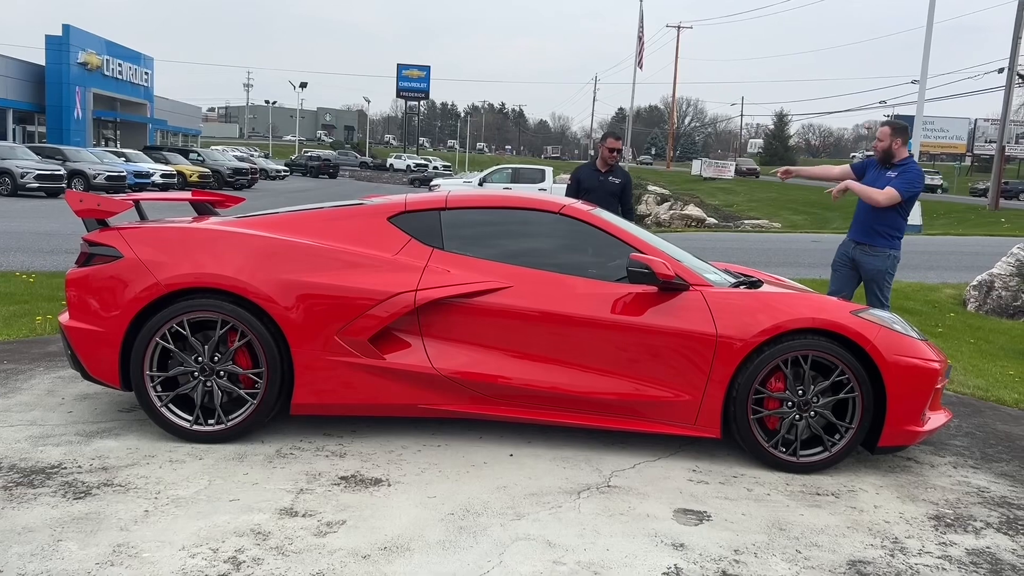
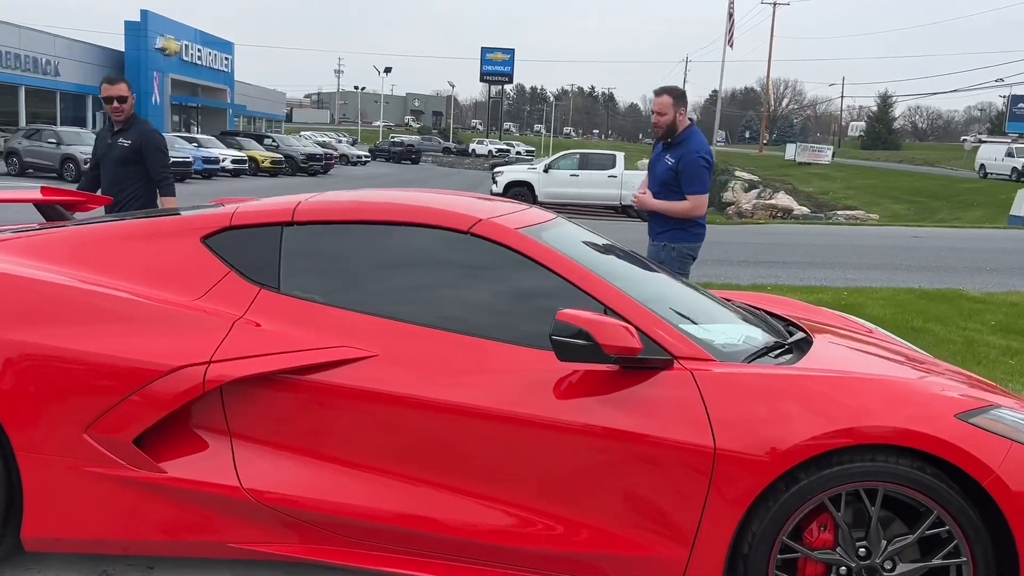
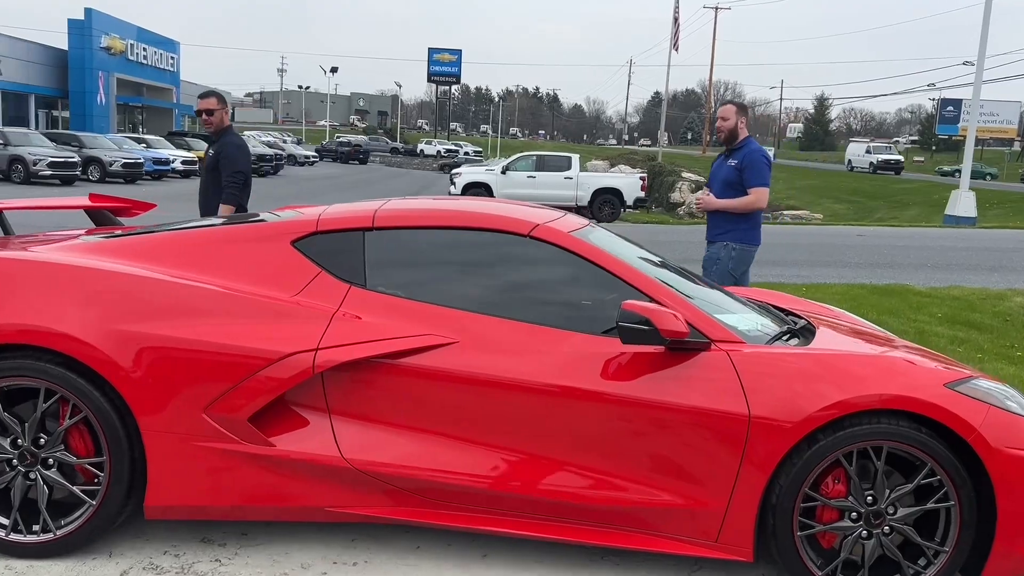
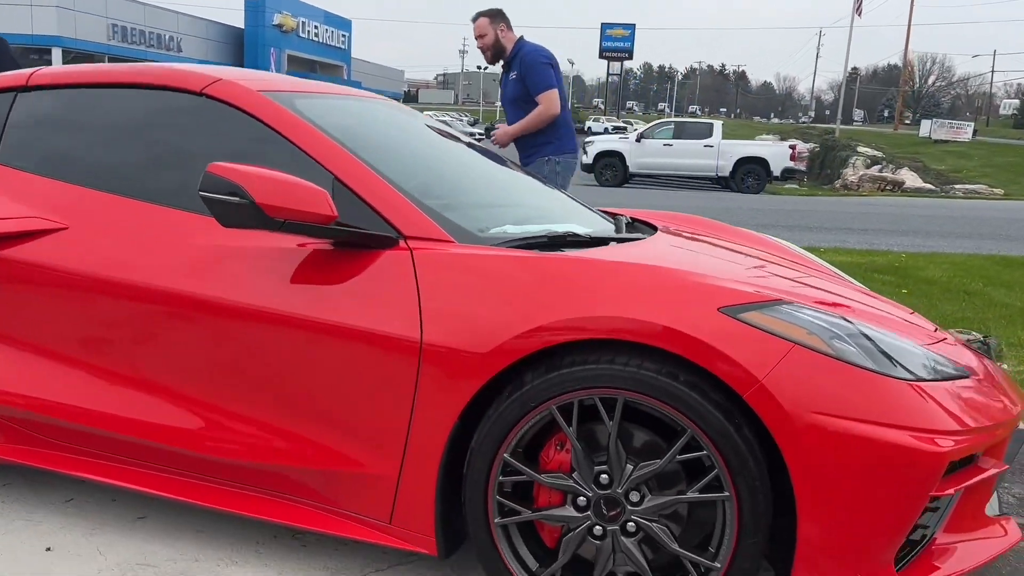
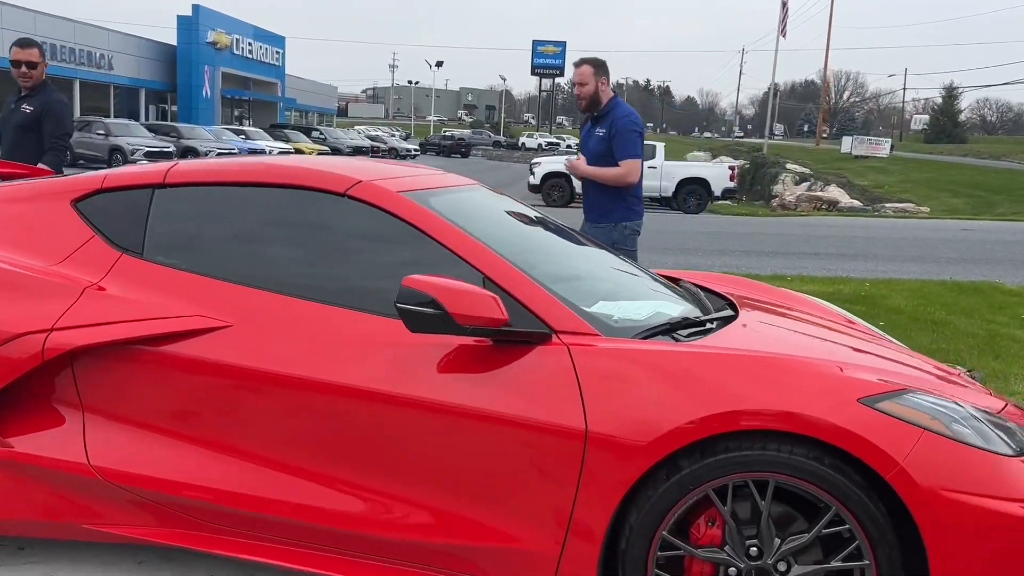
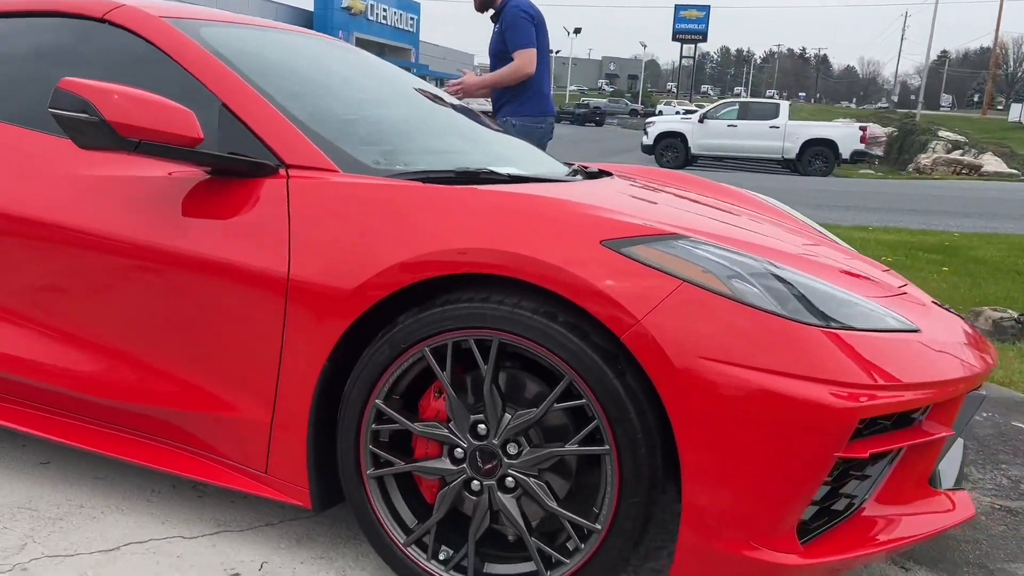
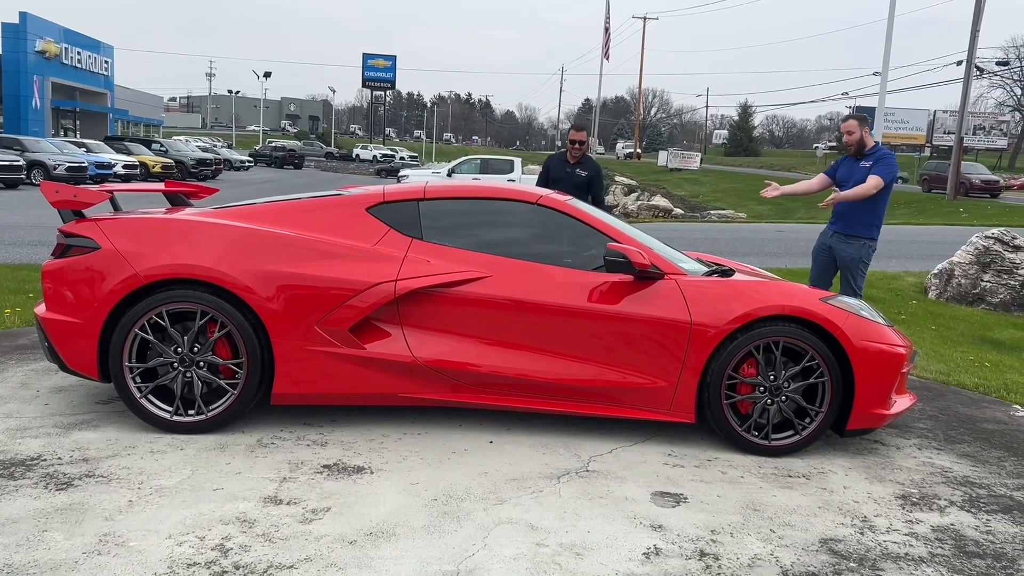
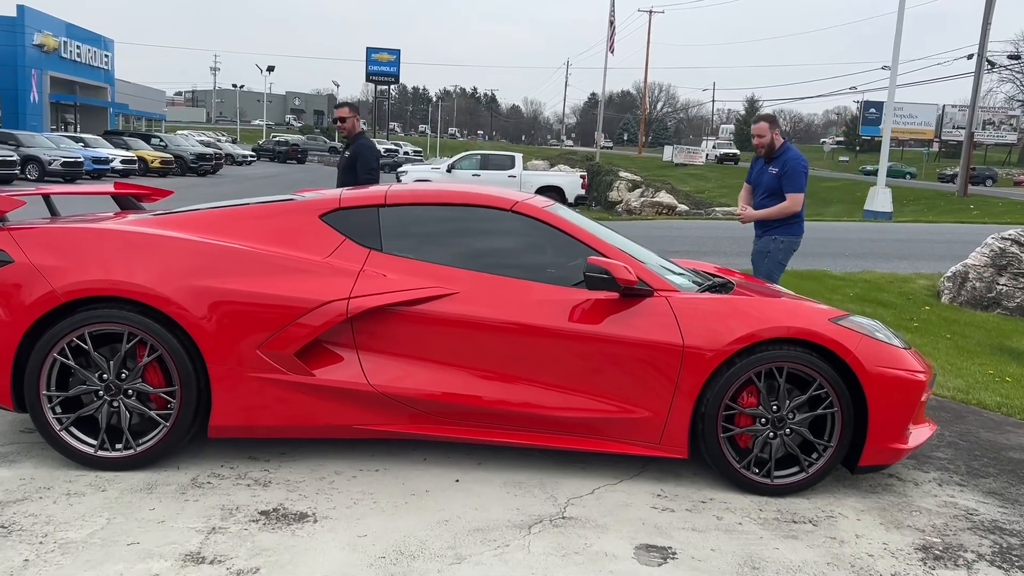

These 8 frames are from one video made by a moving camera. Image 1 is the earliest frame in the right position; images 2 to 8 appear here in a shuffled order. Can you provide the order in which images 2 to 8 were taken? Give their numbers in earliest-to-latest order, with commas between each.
7, 8, 3, 2, 5, 4, 6
